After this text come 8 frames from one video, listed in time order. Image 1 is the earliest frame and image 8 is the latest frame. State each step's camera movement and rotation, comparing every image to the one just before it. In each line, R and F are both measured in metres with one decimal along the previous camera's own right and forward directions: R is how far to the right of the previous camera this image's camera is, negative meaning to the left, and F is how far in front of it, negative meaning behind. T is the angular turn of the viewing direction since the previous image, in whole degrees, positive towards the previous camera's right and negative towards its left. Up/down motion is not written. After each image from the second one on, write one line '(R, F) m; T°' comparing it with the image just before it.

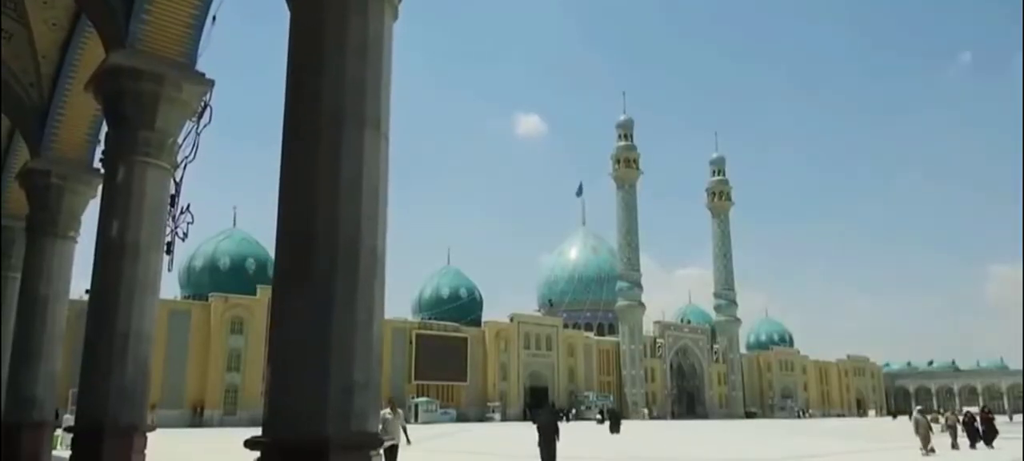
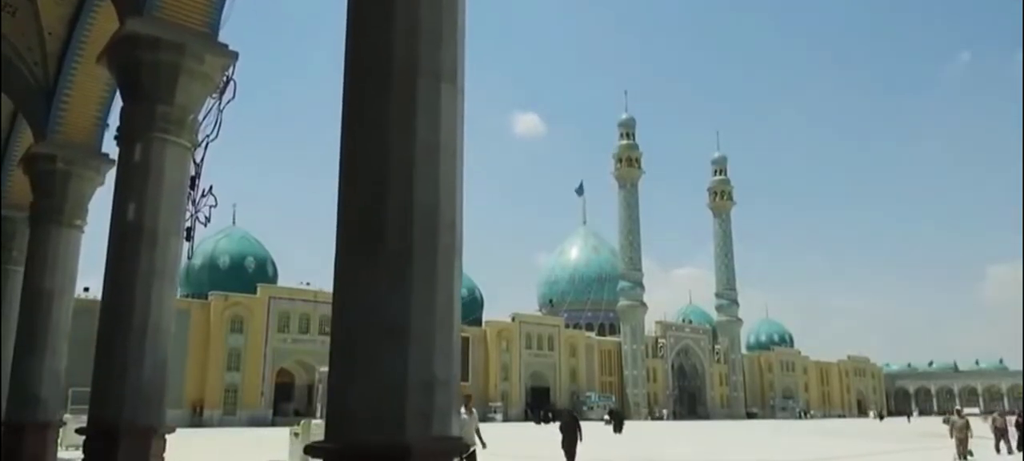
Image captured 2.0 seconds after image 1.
(-0.3, +0.5) m; 0°
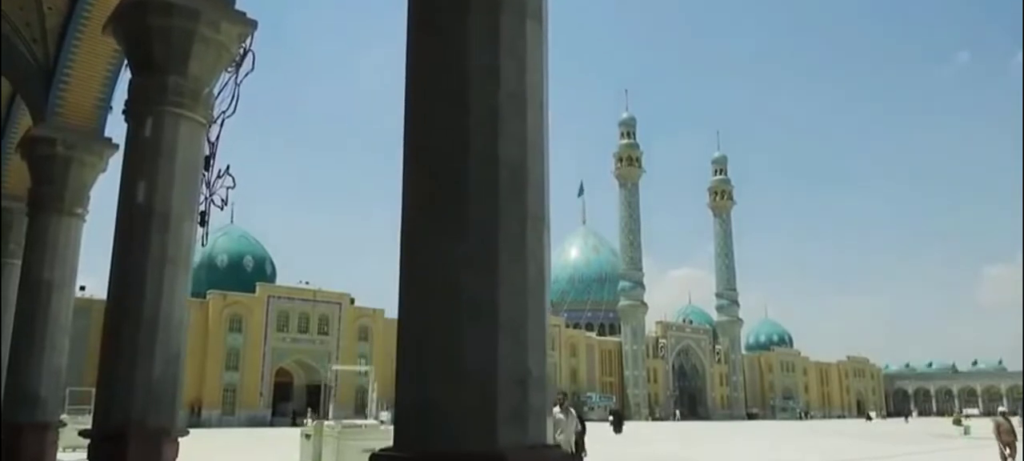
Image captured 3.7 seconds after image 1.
(-0.3, +0.4) m; 0°
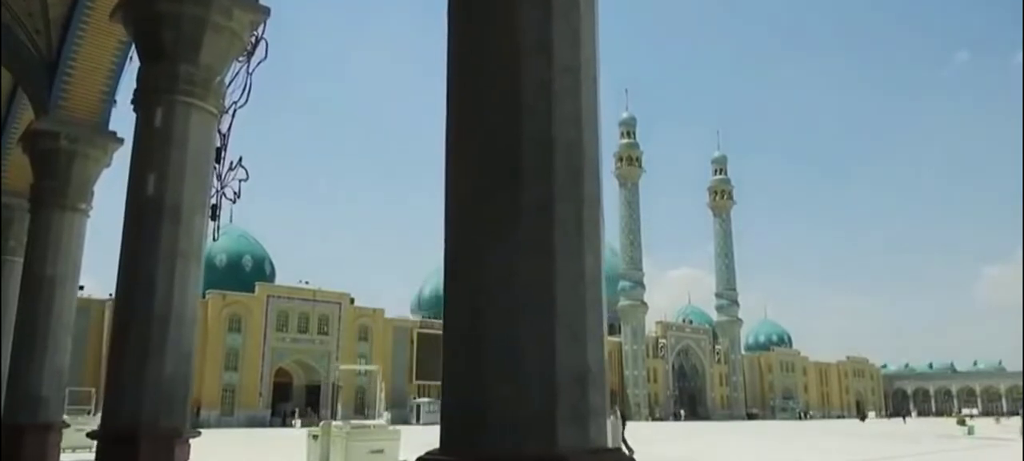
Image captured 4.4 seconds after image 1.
(-0.1, +0.2) m; 0°
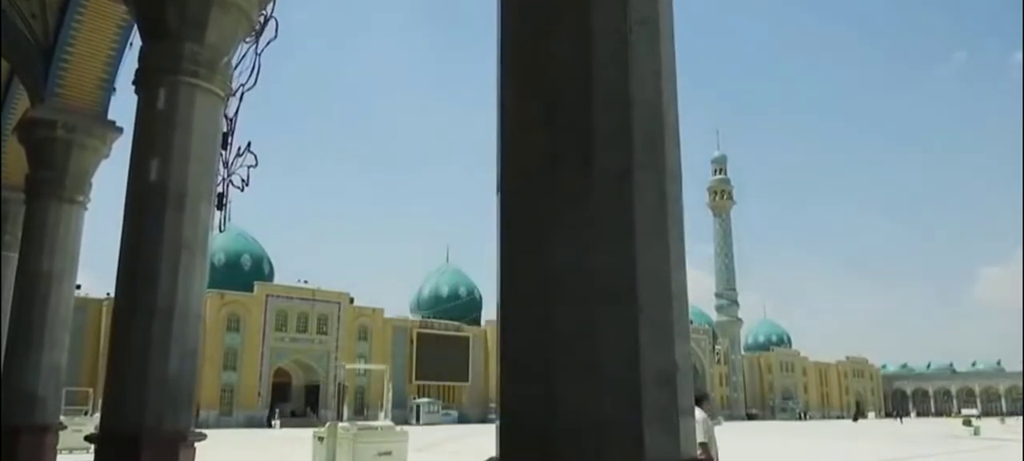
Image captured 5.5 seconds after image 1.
(-0.1, +0.3) m; 0°
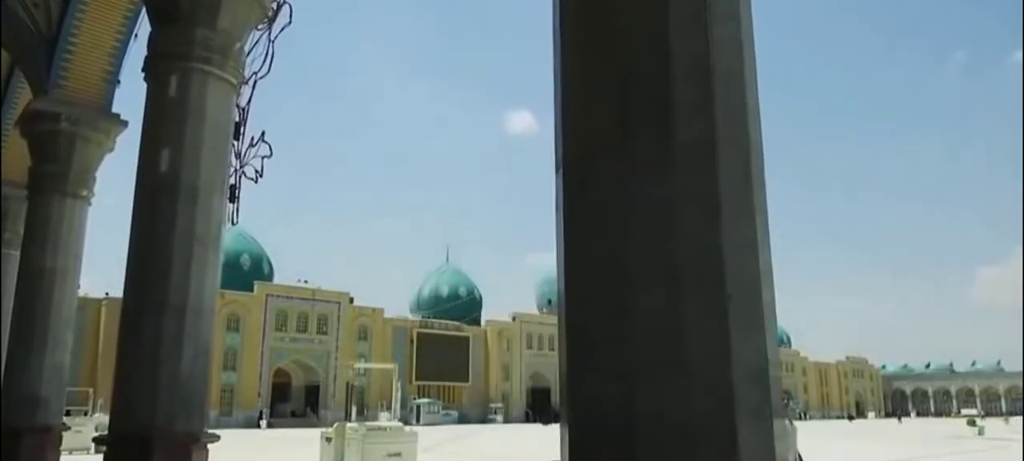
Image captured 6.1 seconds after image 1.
(-0.1, +0.2) m; 0°
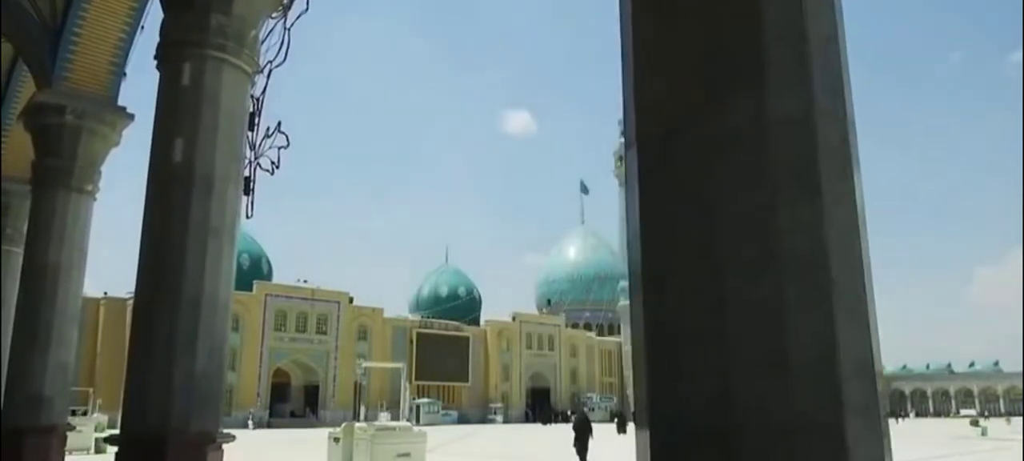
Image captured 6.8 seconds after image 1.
(-0.1, +0.1) m; 0°
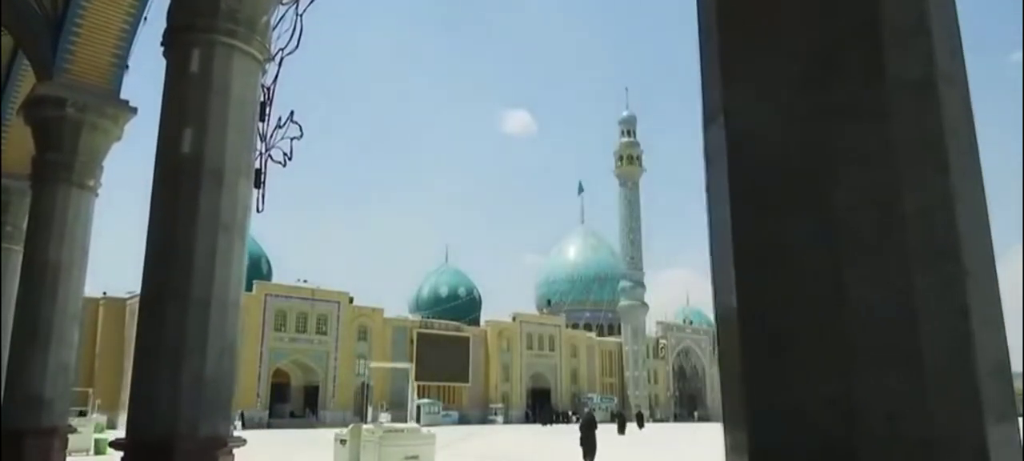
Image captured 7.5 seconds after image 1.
(-0.1, +0.2) m; 0°
